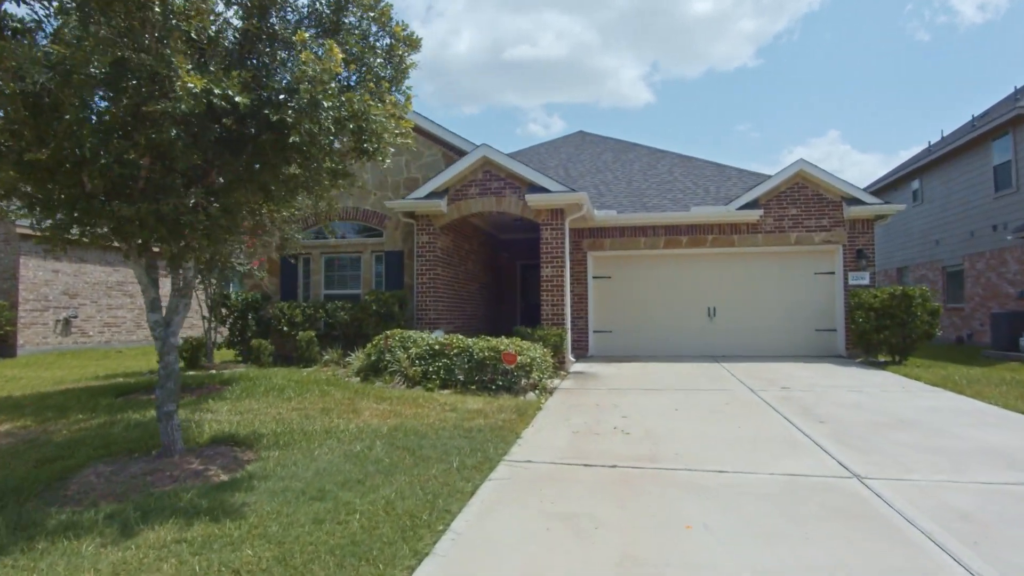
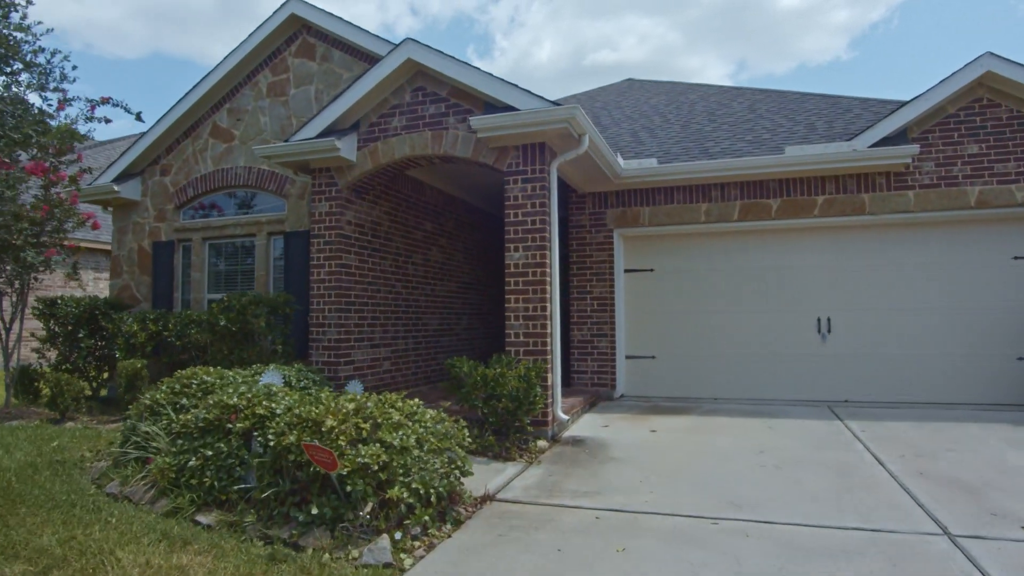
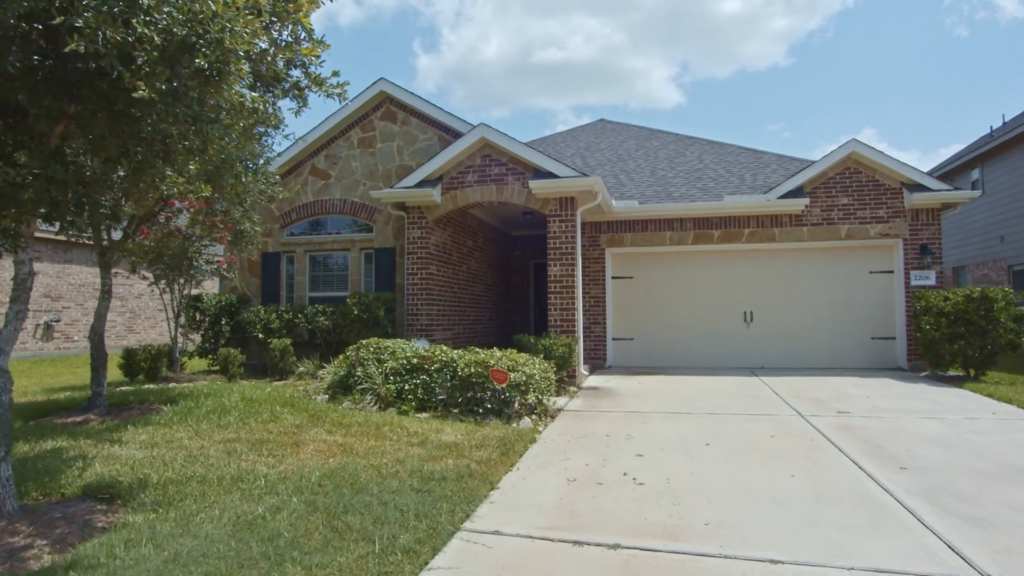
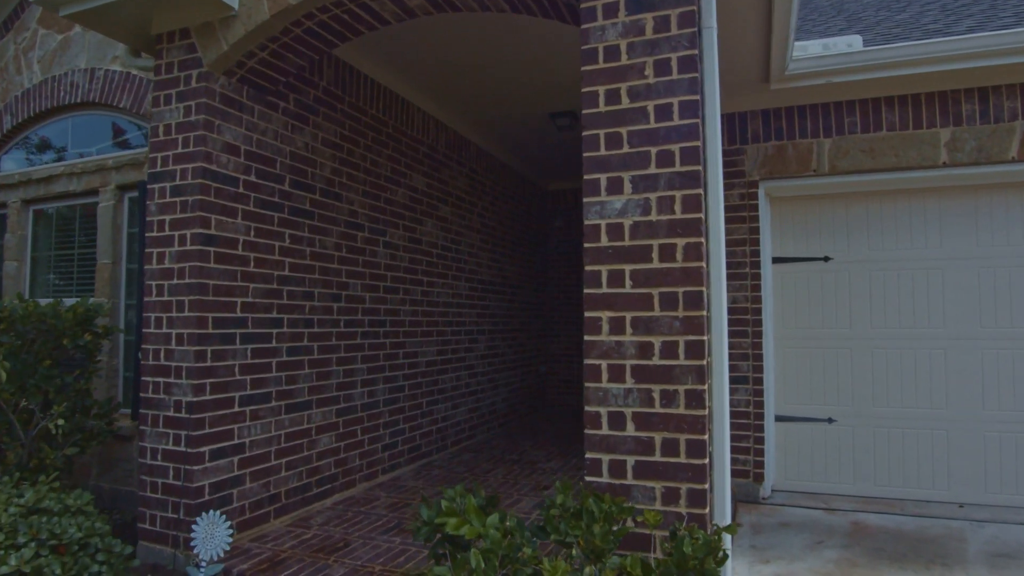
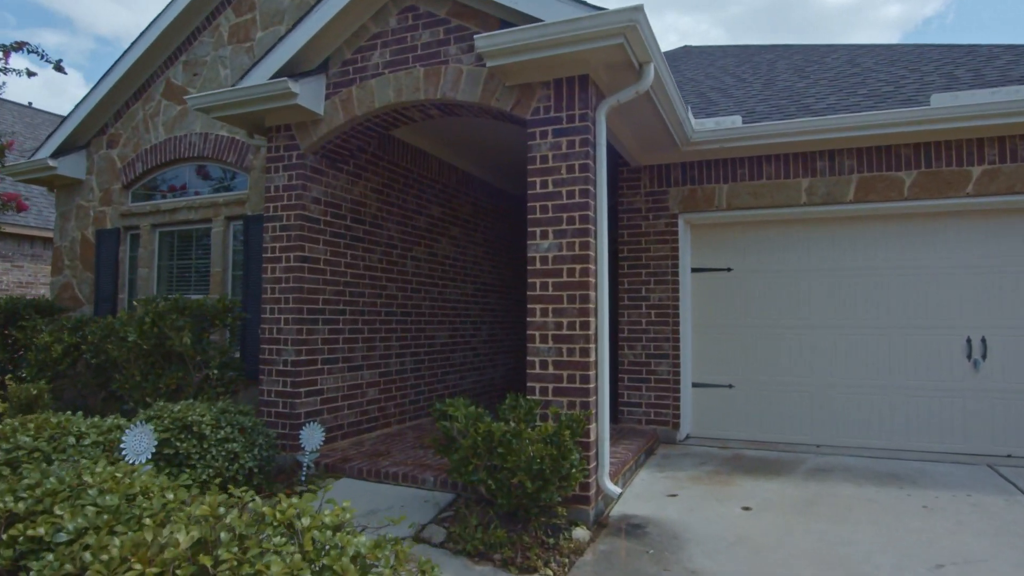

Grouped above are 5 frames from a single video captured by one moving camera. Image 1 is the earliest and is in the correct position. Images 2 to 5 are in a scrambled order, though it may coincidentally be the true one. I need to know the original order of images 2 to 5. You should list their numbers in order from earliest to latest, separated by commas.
3, 2, 5, 4
